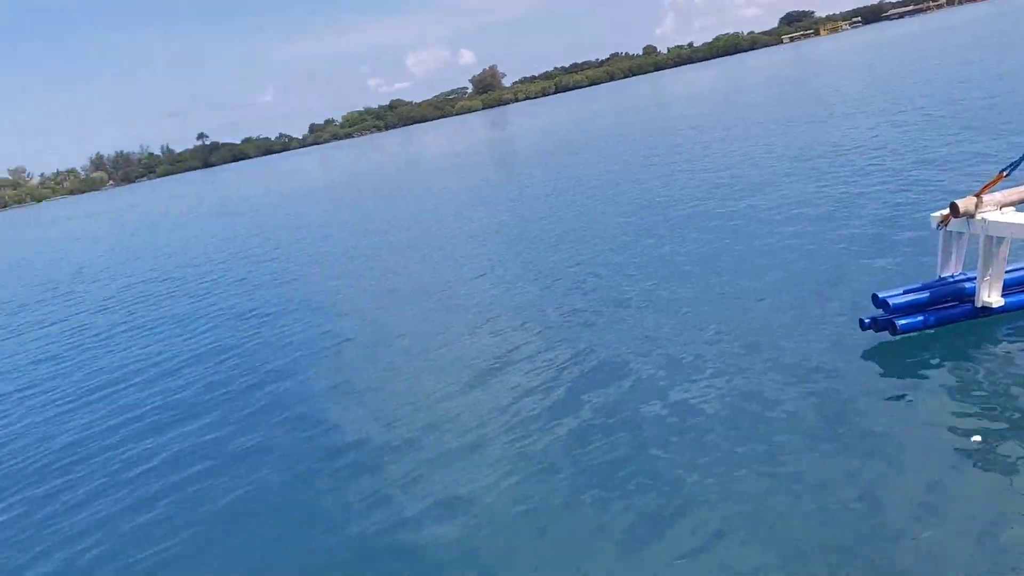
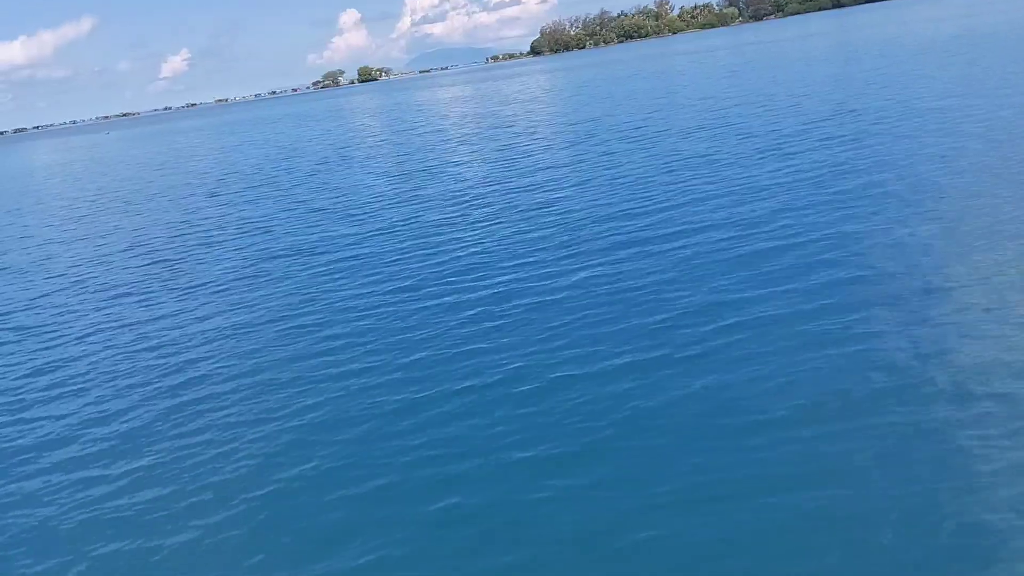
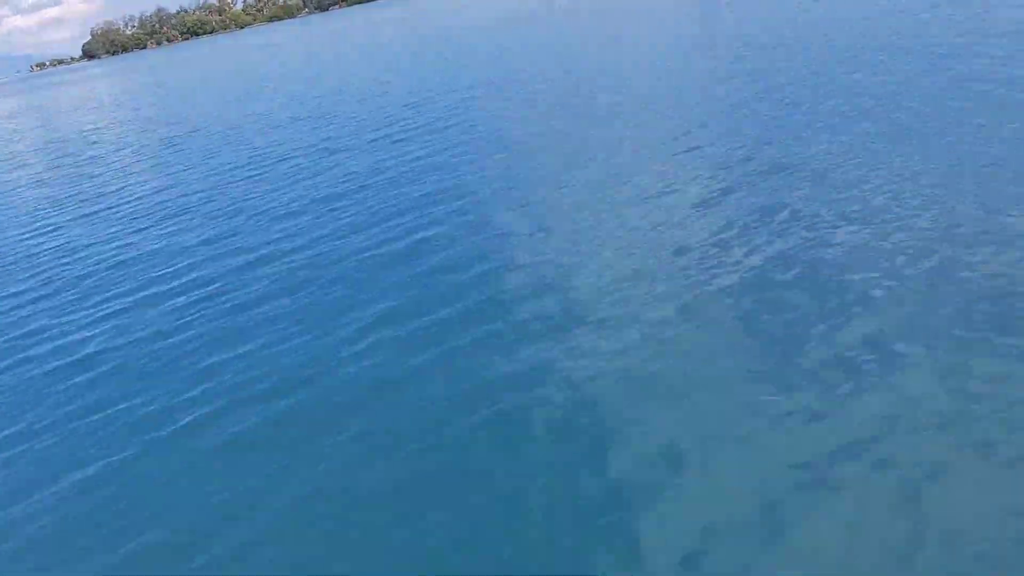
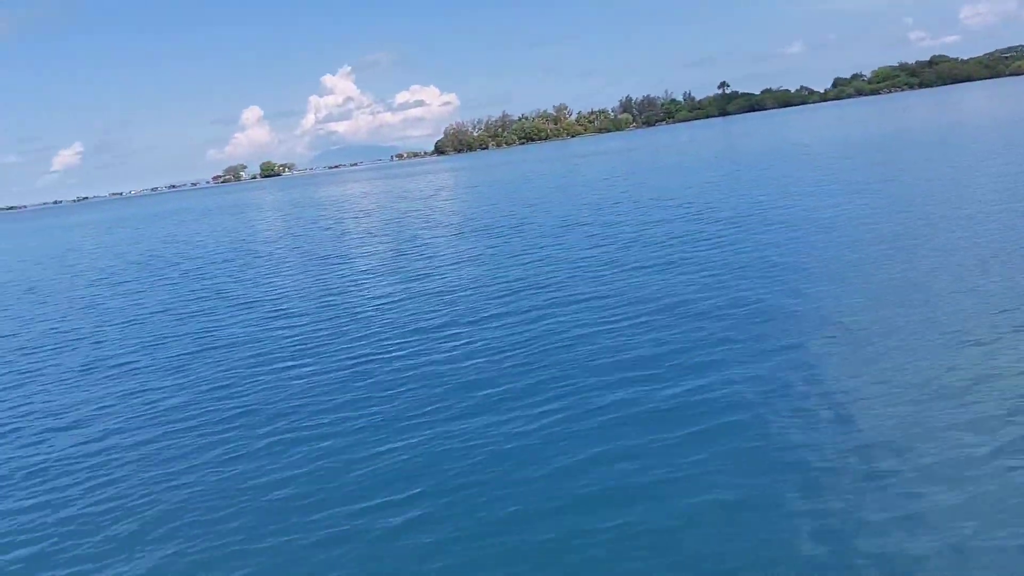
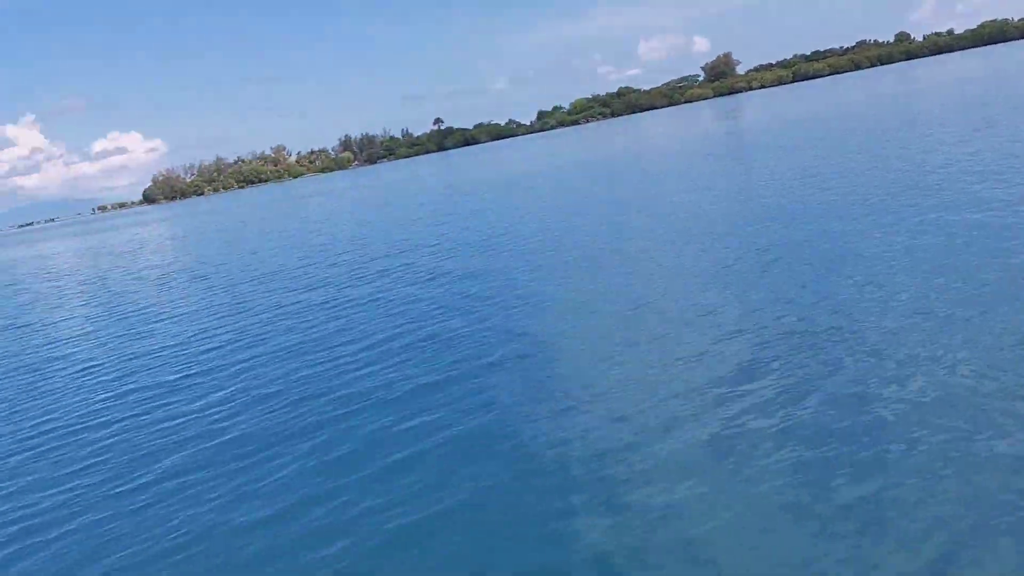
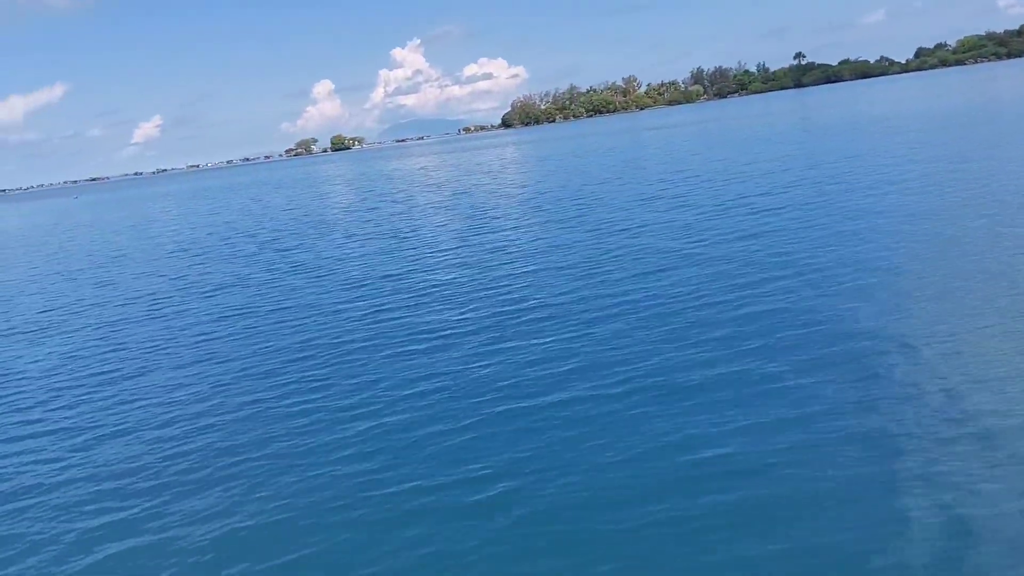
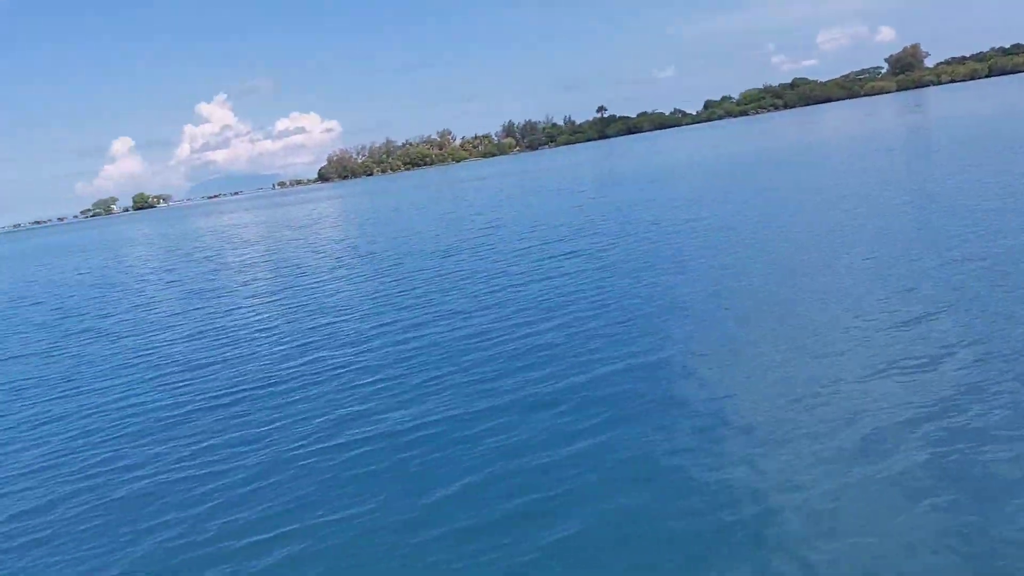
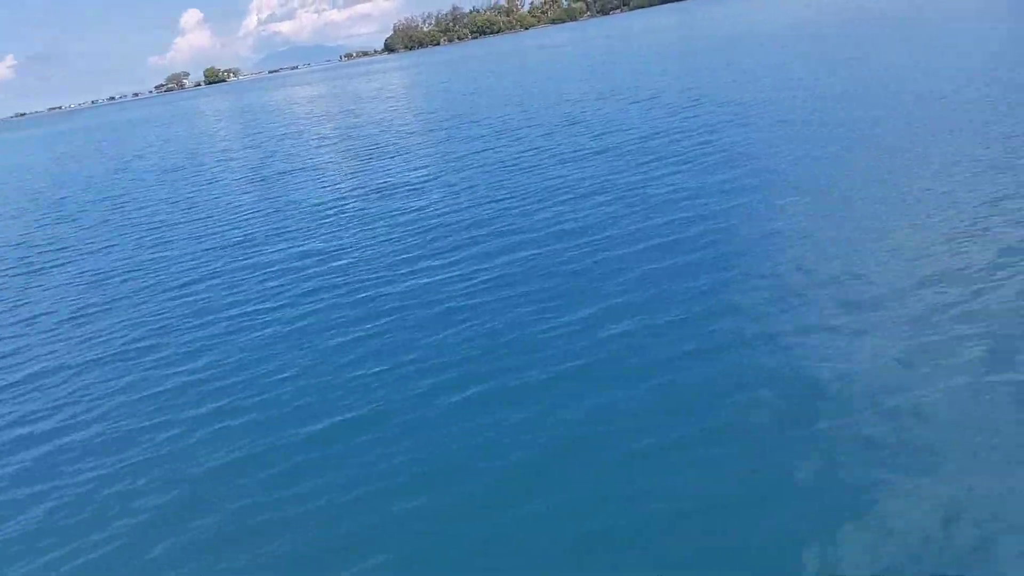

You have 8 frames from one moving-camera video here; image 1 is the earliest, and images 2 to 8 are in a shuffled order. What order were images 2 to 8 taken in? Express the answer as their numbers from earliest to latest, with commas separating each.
5, 7, 4, 6, 2, 8, 3
